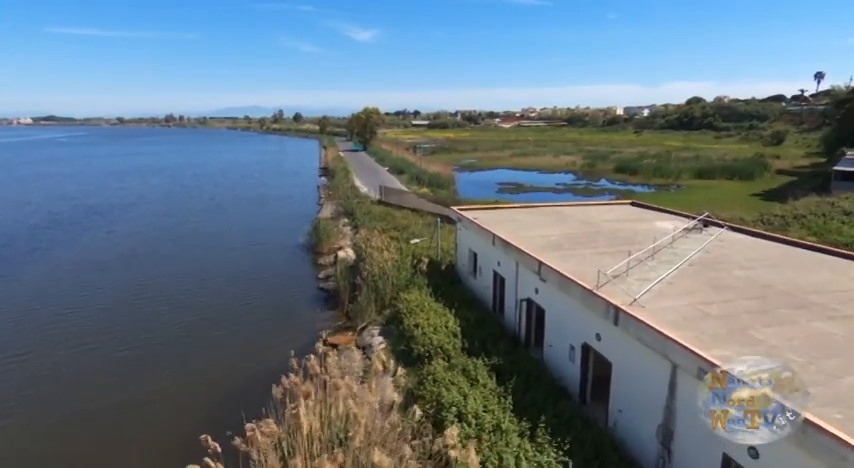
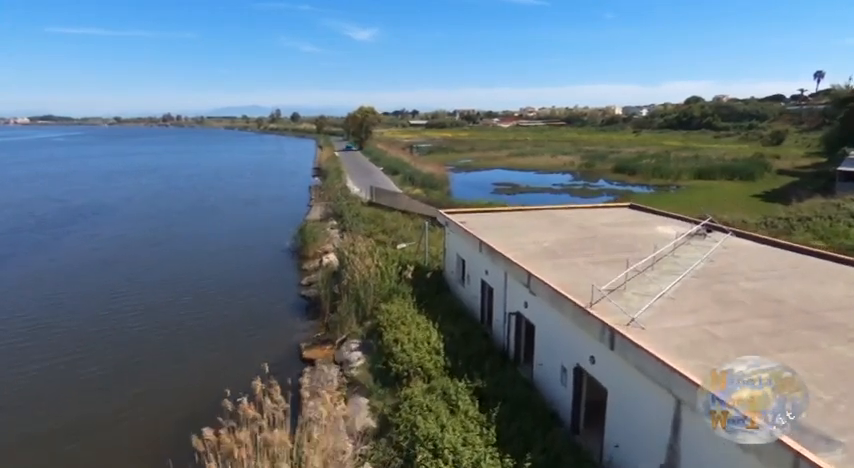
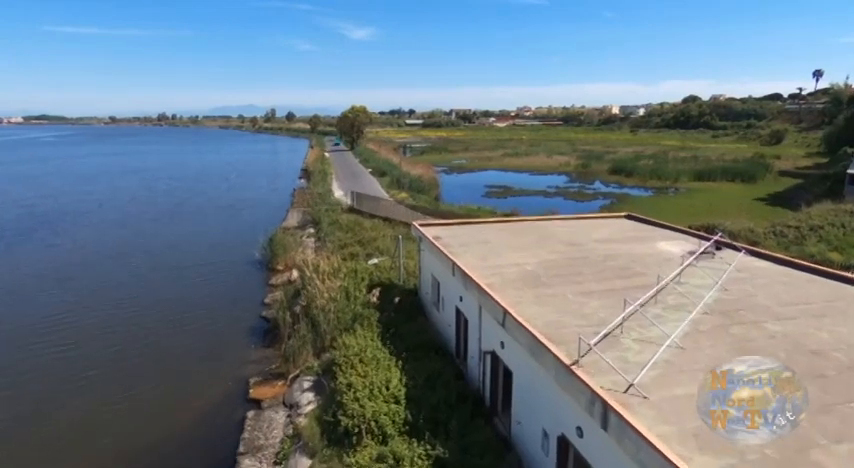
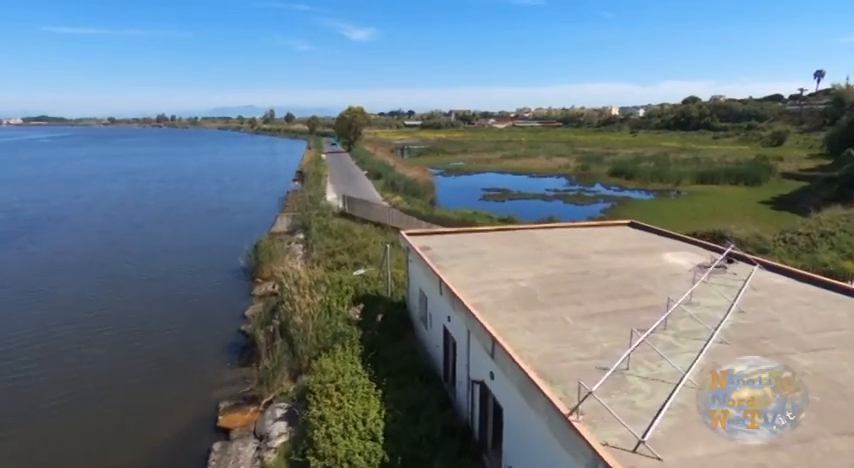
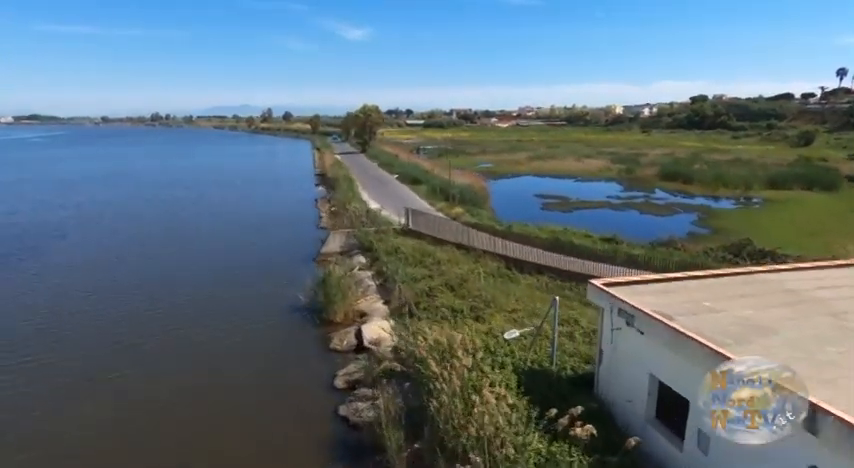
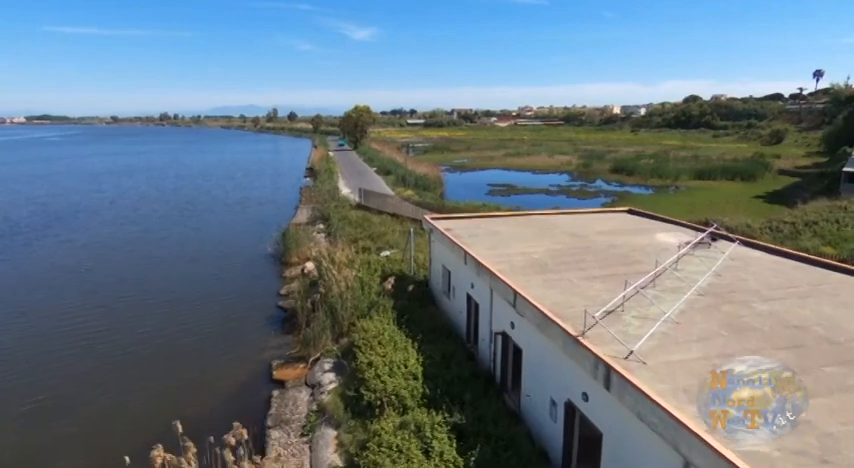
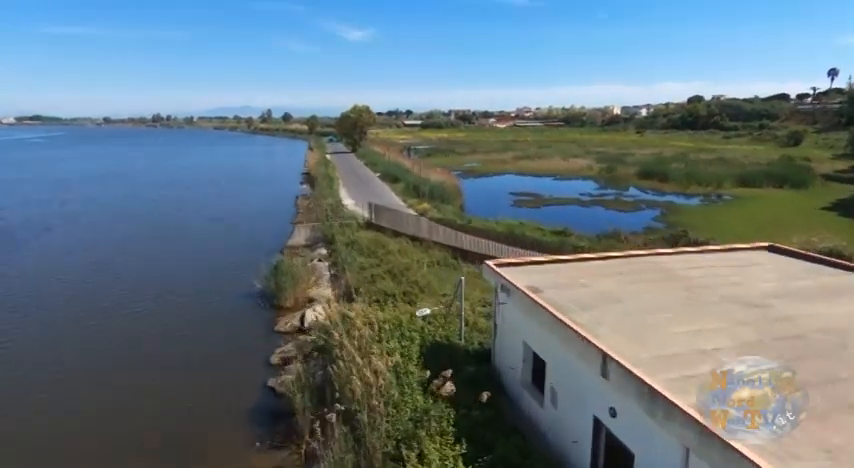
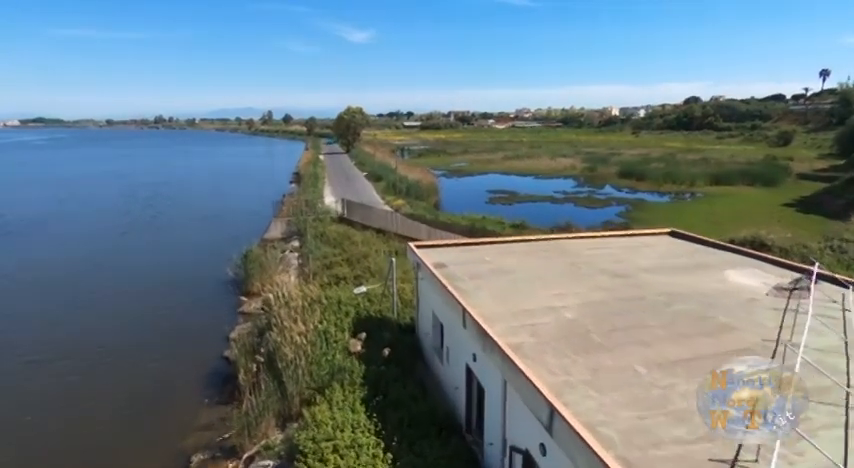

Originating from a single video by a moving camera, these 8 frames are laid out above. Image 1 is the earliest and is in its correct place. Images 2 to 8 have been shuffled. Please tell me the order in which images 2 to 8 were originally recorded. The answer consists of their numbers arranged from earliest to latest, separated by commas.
2, 6, 3, 4, 8, 7, 5
